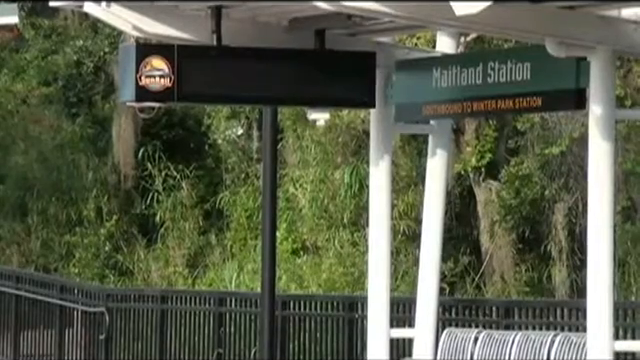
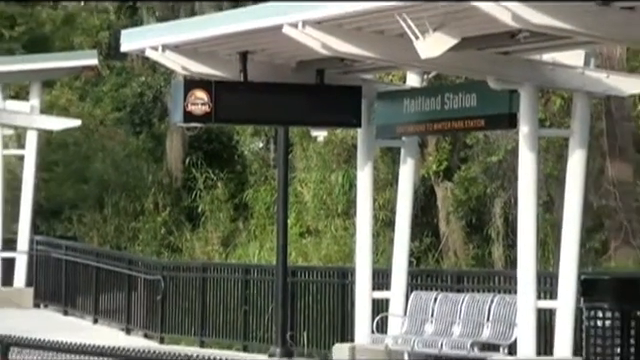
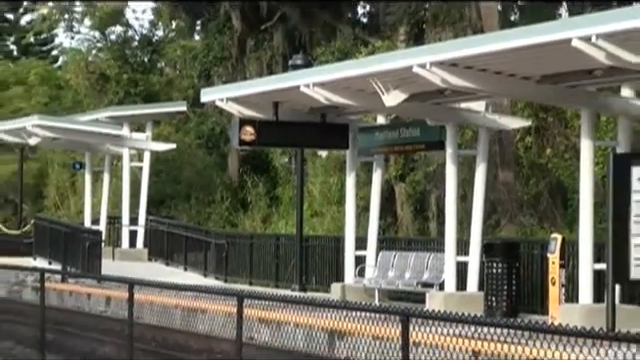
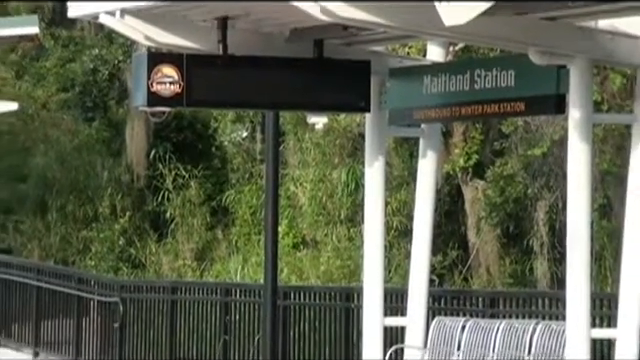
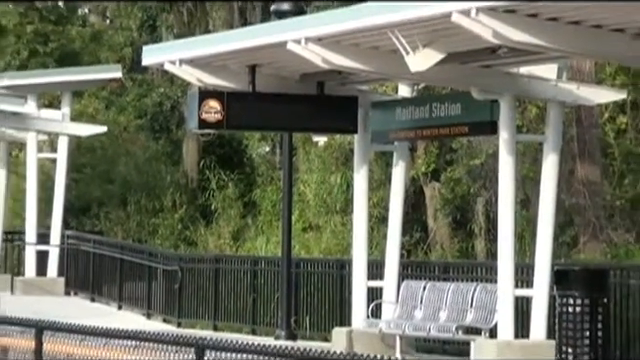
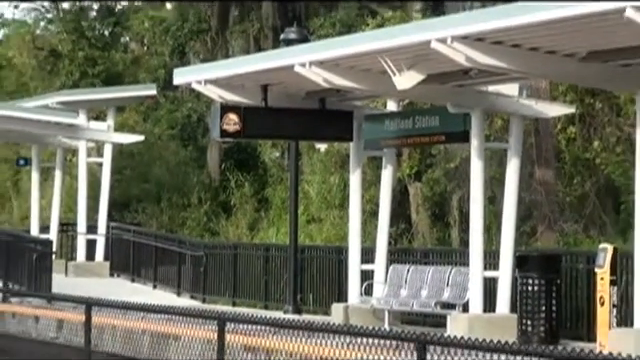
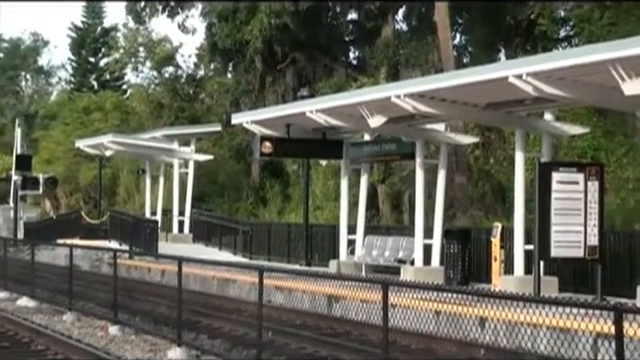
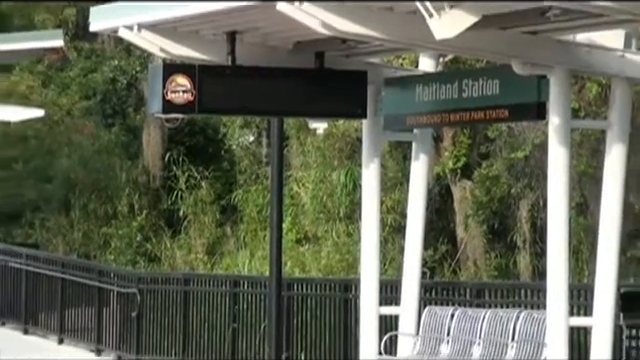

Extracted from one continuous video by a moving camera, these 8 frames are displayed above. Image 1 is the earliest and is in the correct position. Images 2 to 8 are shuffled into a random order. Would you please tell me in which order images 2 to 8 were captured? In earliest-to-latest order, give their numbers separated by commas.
4, 8, 2, 5, 6, 3, 7
